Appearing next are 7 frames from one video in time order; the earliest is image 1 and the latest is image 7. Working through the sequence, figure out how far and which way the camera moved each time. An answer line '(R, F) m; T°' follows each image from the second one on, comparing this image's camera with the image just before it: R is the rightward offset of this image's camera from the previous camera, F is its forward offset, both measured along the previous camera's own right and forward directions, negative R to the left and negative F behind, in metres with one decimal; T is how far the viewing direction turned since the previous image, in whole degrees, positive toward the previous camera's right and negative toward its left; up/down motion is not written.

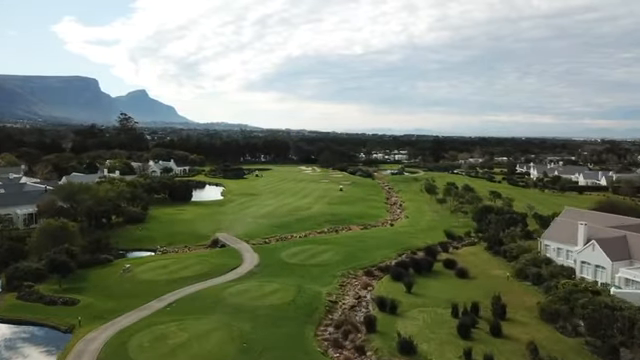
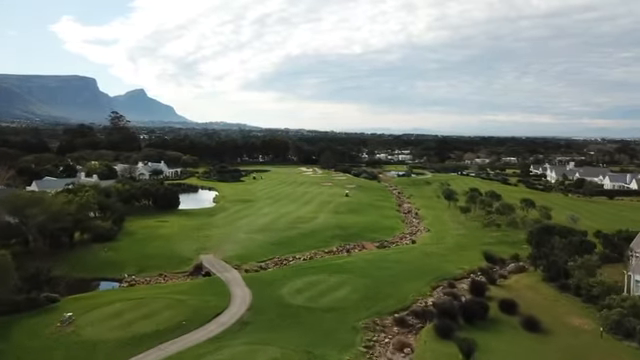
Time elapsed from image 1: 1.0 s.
(-0.9, +10.6) m; 0°
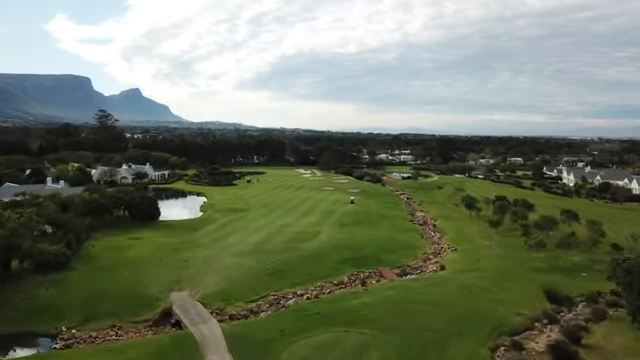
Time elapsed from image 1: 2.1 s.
(-0.9, +10.7) m; 0°
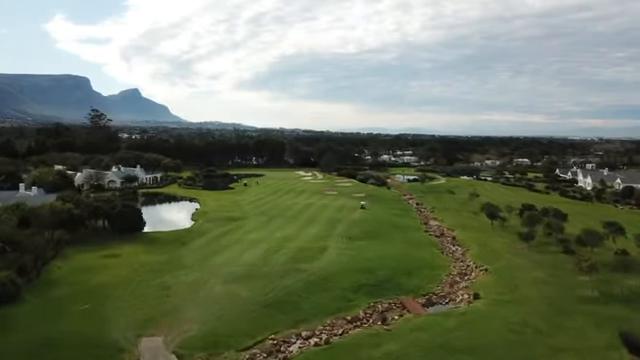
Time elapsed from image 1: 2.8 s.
(-0.7, +7.5) m; 0°
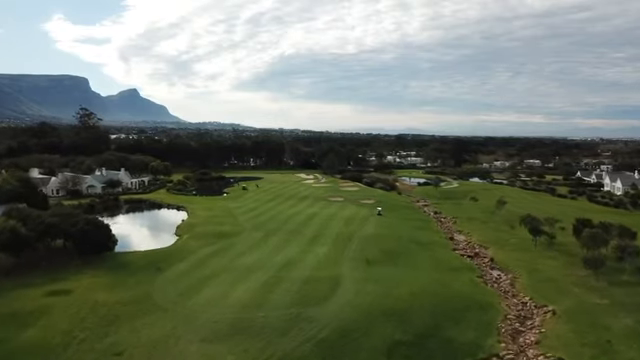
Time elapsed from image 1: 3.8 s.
(-1.0, +10.8) m; 0°
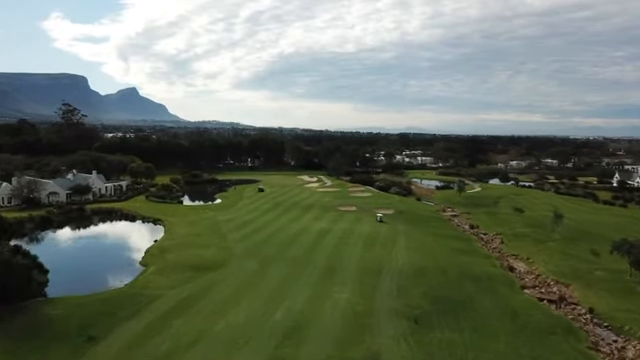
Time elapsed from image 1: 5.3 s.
(-1.5, +15.5) m; 0°
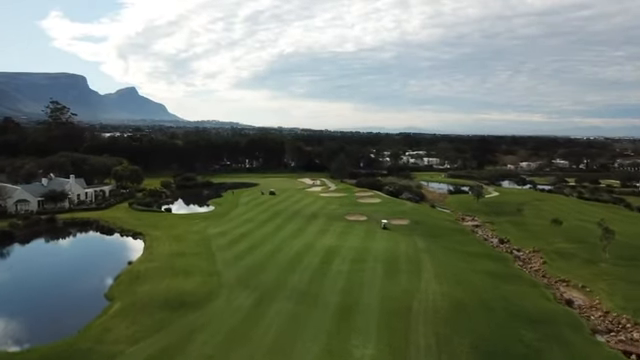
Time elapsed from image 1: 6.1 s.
(-0.8, +9.1) m; 0°
